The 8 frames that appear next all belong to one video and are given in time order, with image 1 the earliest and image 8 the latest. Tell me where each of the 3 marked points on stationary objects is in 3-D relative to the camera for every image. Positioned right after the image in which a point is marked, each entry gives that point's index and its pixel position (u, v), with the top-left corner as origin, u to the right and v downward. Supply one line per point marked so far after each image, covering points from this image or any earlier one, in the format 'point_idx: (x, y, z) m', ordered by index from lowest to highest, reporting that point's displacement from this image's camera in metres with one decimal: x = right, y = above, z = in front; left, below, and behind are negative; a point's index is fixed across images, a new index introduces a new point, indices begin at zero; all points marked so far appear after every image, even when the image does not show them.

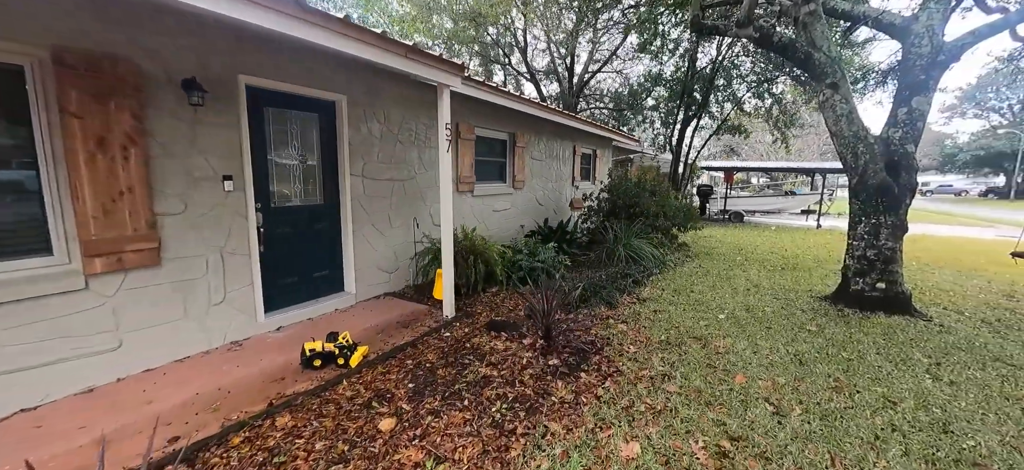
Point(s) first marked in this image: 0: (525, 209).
0: (+0.2, +0.5, +6.8) m
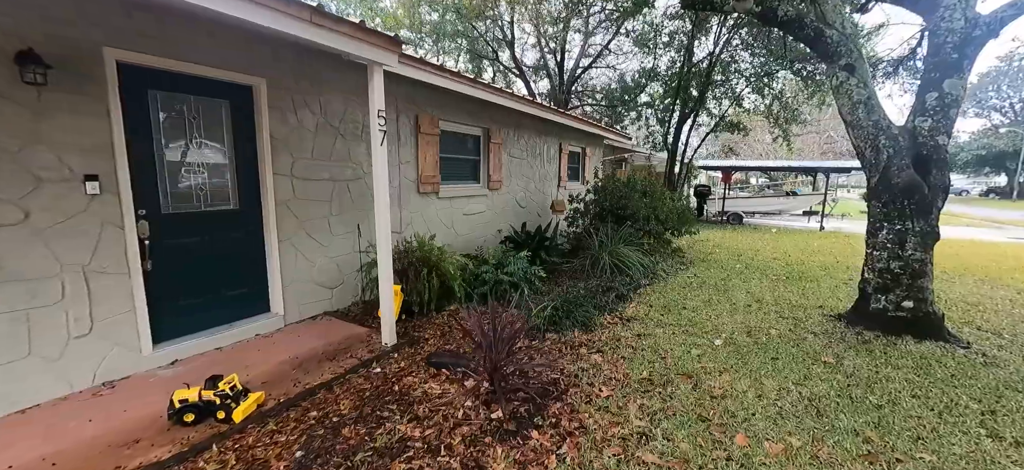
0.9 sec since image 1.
0: (-0.2, +0.4, +6.2) m
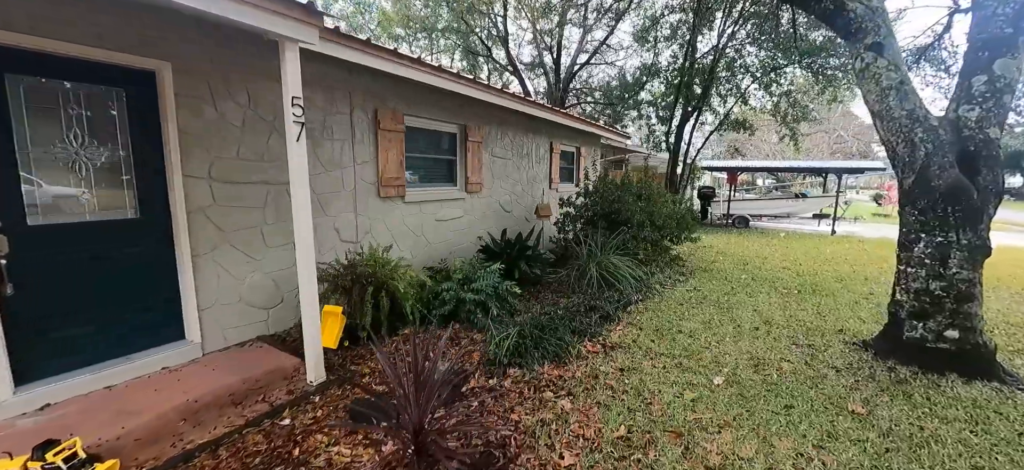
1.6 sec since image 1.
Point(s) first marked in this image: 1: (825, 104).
0: (-0.4, +0.3, +5.6) m
1: (+9.3, +3.9, +11.0) m
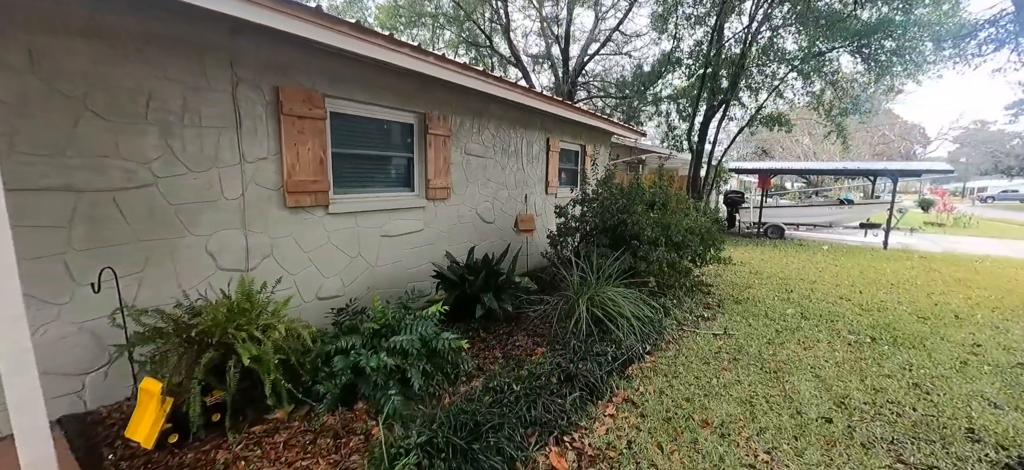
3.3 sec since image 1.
0: (-0.7, +0.1, +4.5) m
1: (+9.3, +3.6, +9.4) m
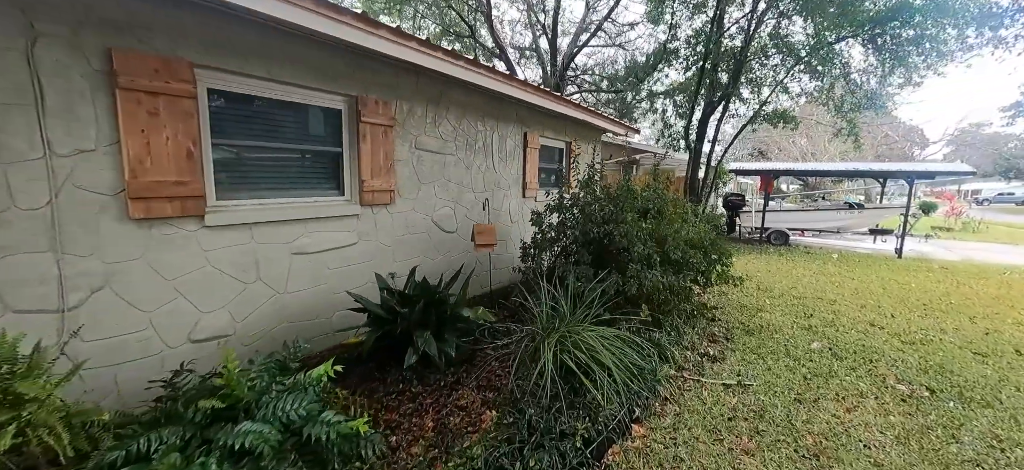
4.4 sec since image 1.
0: (-1.1, -0.1, +3.7) m
1: (+8.9, +3.4, +8.7) m
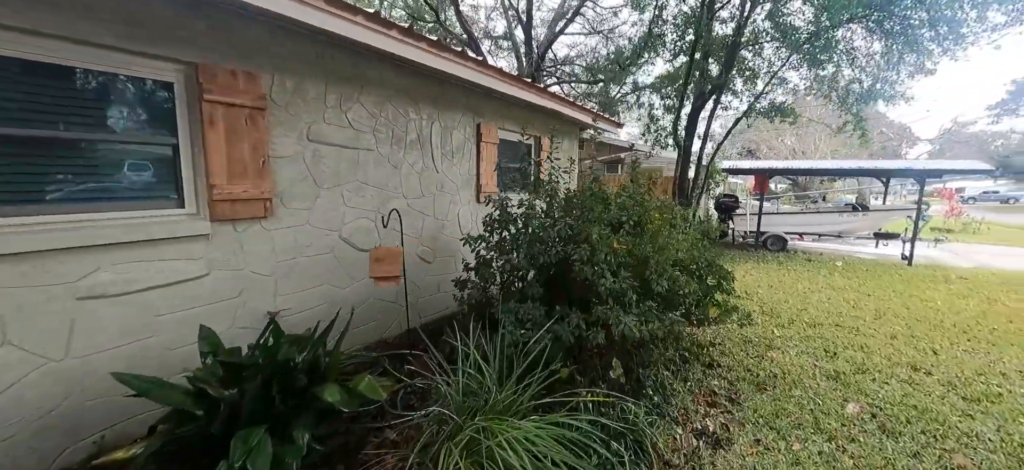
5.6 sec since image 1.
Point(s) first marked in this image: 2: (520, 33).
0: (-1.6, -0.3, +2.7) m
1: (+8.2, +3.3, +7.9) m
2: (+0.3, +5.5, +10.0) m
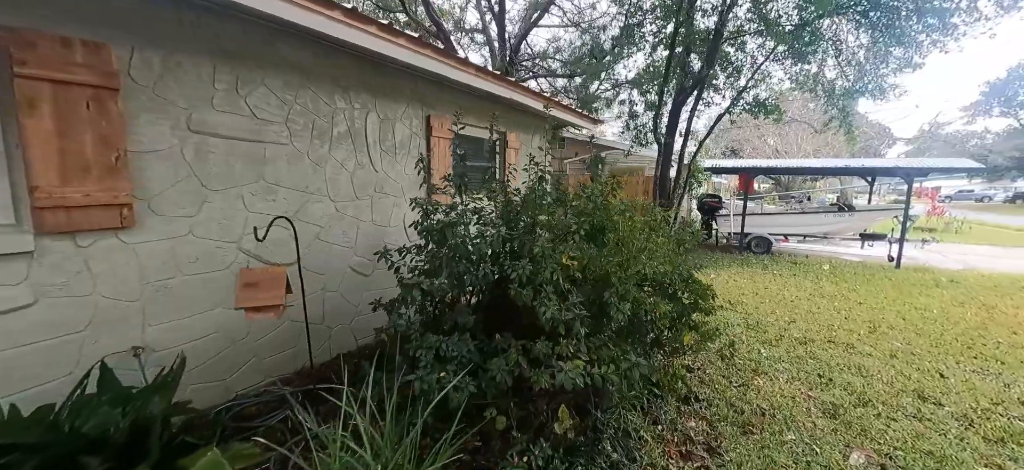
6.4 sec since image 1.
0: (-2.0, -0.3, +2.1) m
1: (+7.6, +3.3, +7.7) m
2: (-0.4, +5.4, +9.6) m
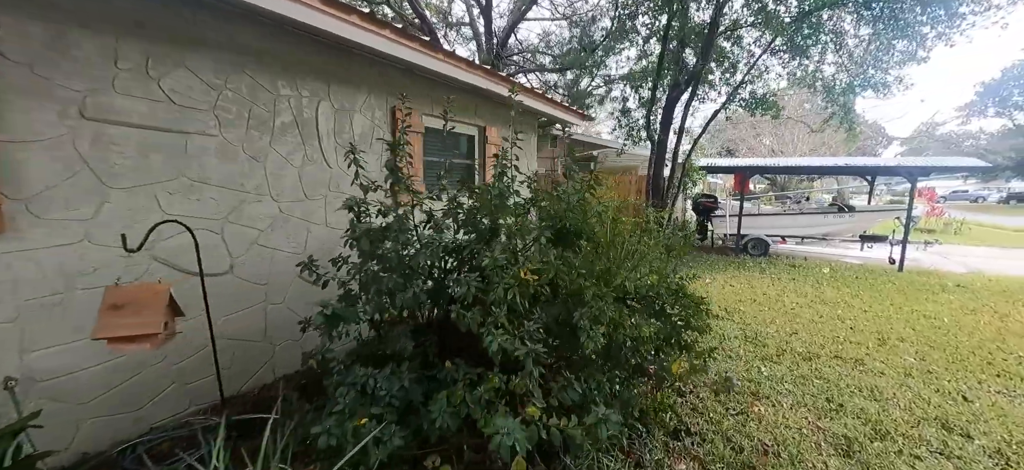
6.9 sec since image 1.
0: (-2.2, -0.4, +1.8) m
1: (+7.4, +3.3, +7.4) m
2: (-0.7, +5.4, +9.2) m
